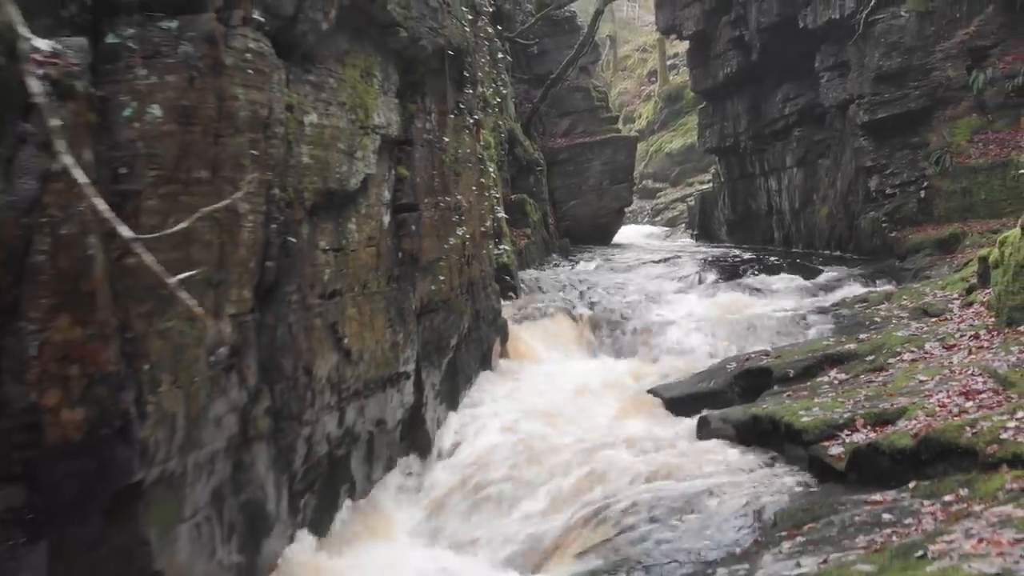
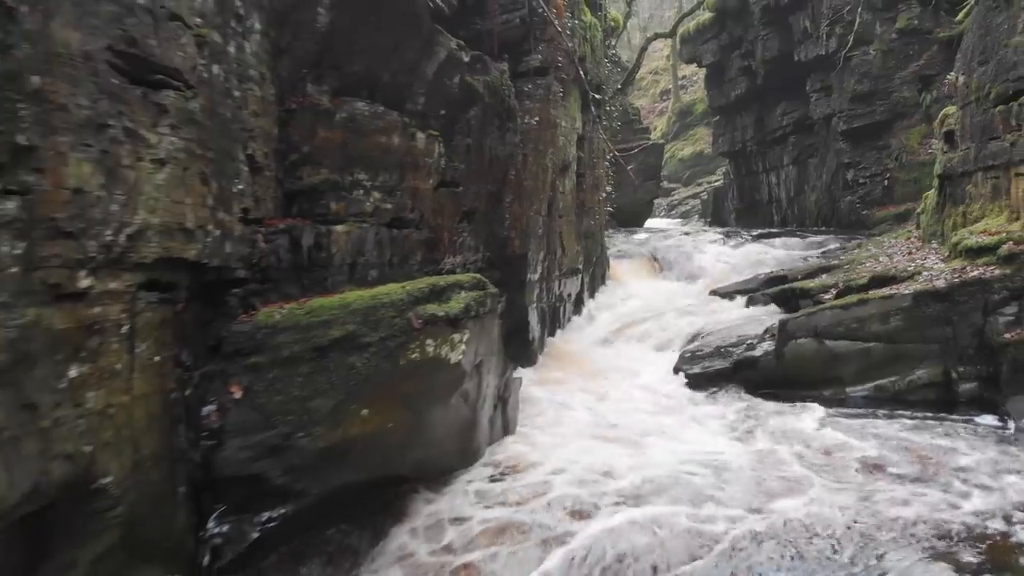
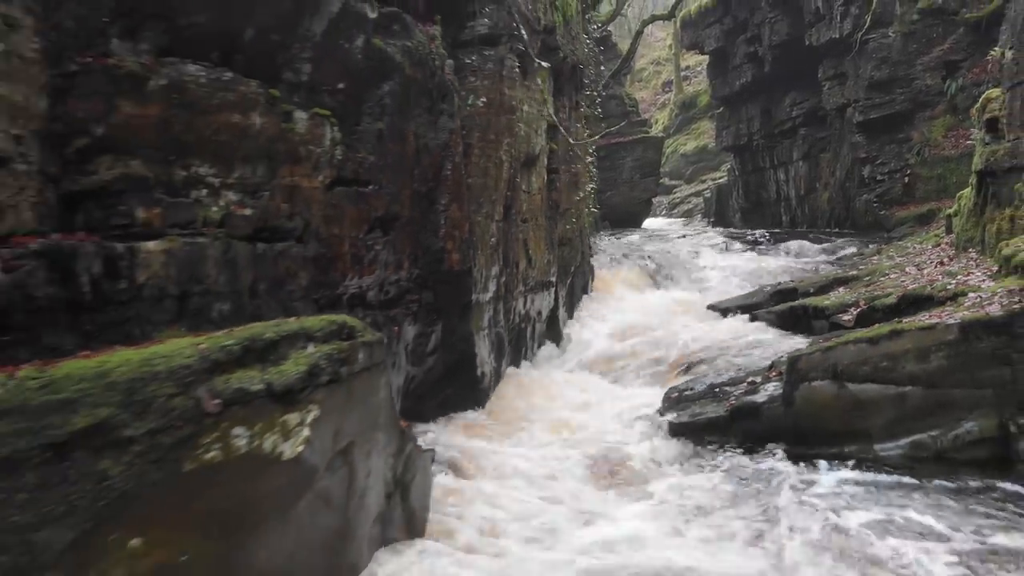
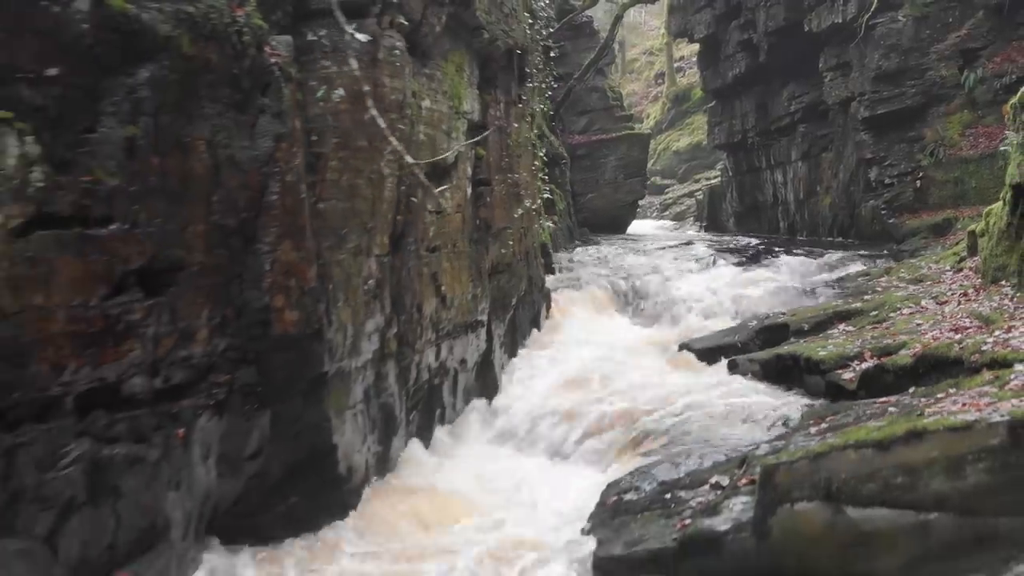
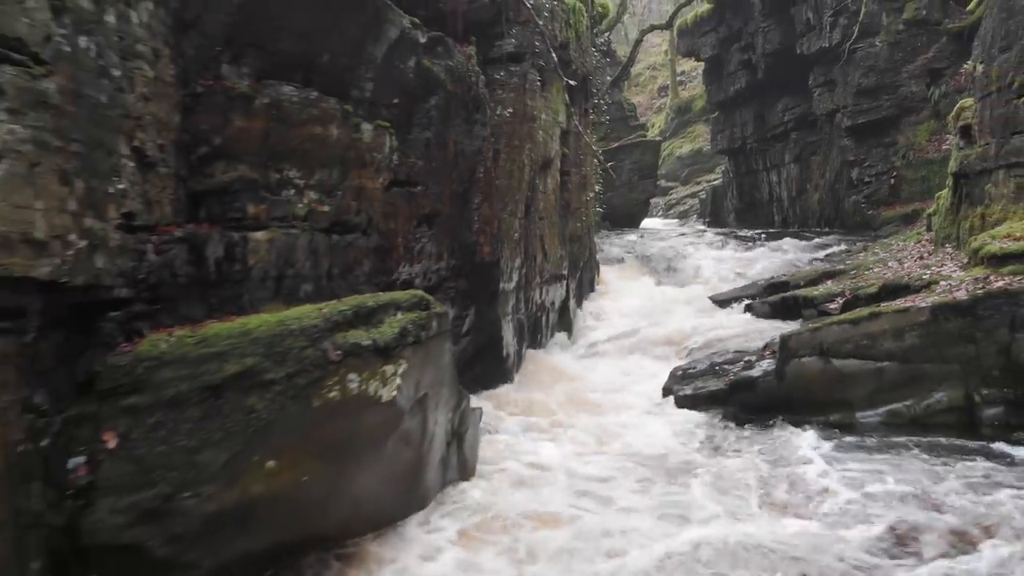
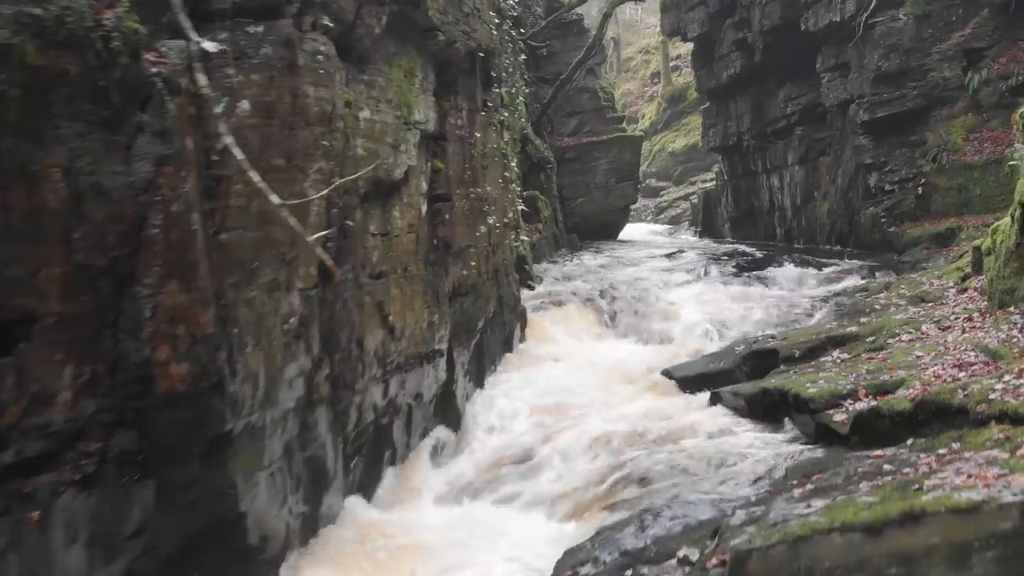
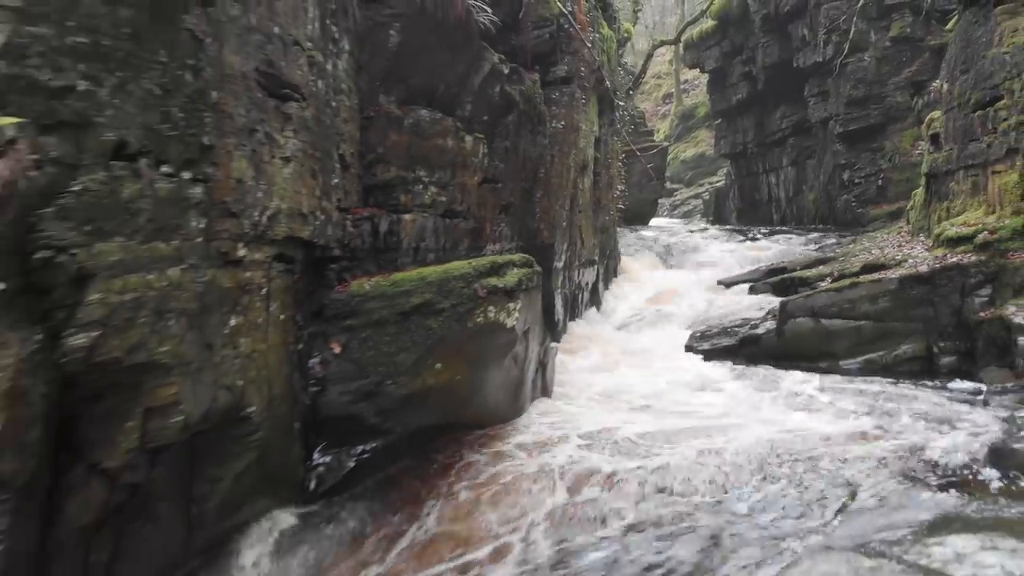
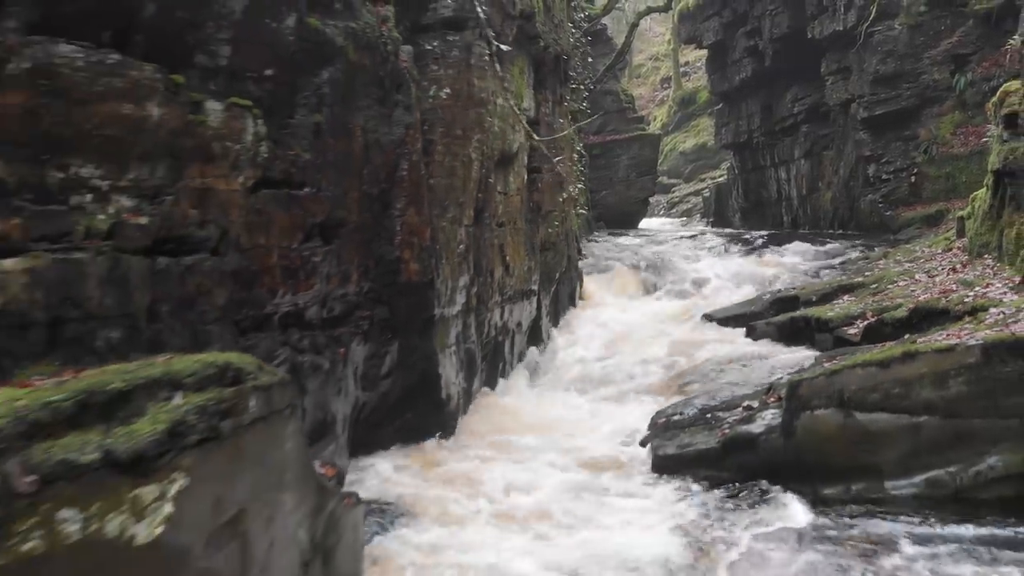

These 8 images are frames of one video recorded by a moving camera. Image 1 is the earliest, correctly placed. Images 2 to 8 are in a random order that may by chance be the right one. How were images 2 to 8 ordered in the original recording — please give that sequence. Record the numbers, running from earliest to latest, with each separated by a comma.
6, 4, 8, 3, 5, 2, 7
